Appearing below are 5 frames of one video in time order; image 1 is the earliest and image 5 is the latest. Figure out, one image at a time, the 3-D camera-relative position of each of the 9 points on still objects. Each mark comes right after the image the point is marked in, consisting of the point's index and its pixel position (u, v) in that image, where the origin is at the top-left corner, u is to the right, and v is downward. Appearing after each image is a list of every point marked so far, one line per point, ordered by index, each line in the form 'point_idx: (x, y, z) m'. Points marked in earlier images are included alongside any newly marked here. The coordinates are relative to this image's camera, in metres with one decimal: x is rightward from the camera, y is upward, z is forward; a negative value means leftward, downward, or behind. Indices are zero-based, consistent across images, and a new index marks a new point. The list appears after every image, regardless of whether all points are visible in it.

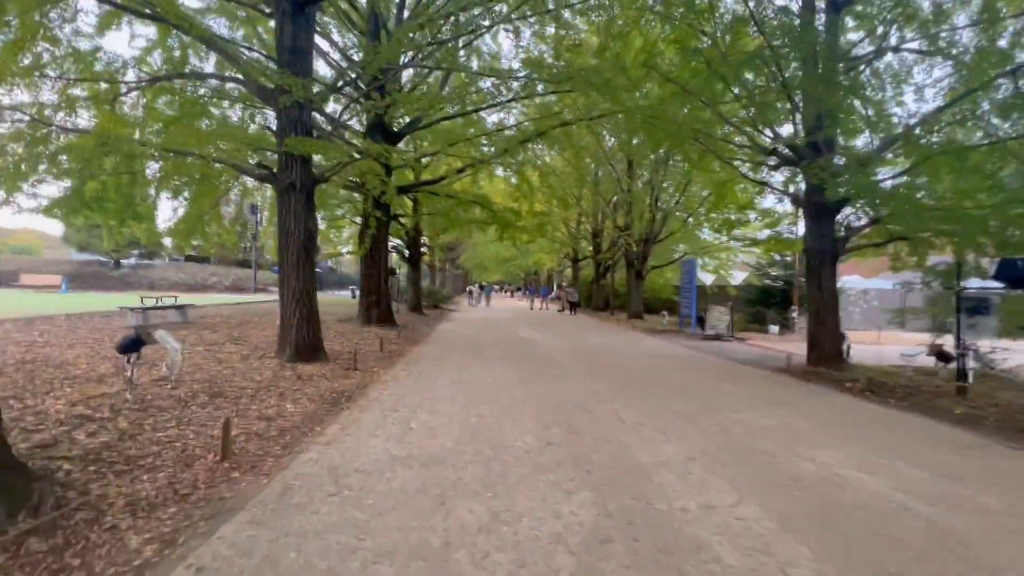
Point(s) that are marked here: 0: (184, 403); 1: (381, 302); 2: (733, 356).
0: (-4.5, -1.6, +6.5) m
1: (-5.1, -0.5, +18.2) m
2: (+7.0, -2.2, +15.0) m
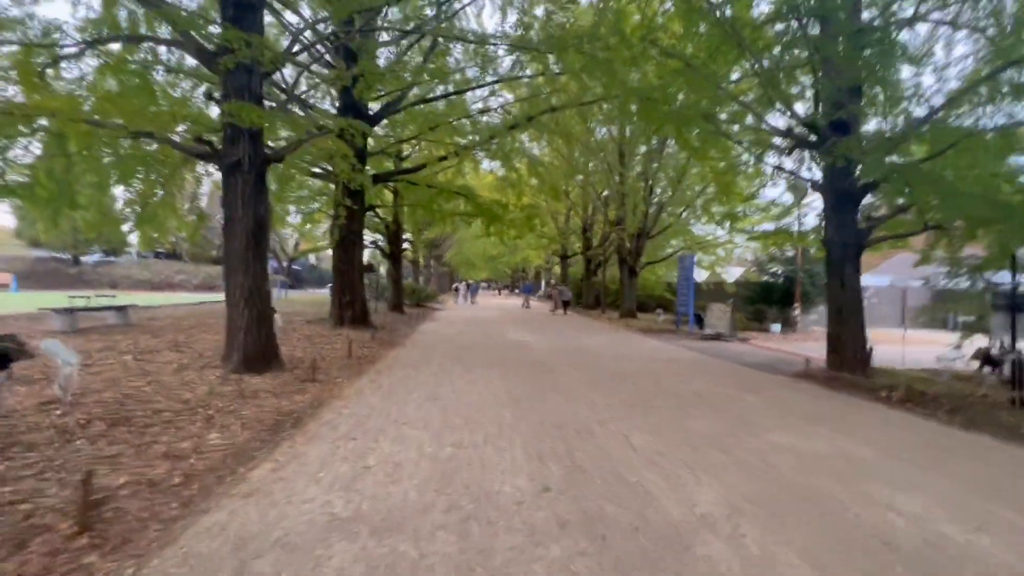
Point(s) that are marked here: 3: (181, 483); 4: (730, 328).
0: (-4.7, -1.6, +5.0) m
1: (-5.5, -0.4, +16.6) m
2: (+6.6, -2.1, +13.7) m
3: (-3.0, -1.8, +4.3) m
4: (+8.5, -1.6, +18.4) m
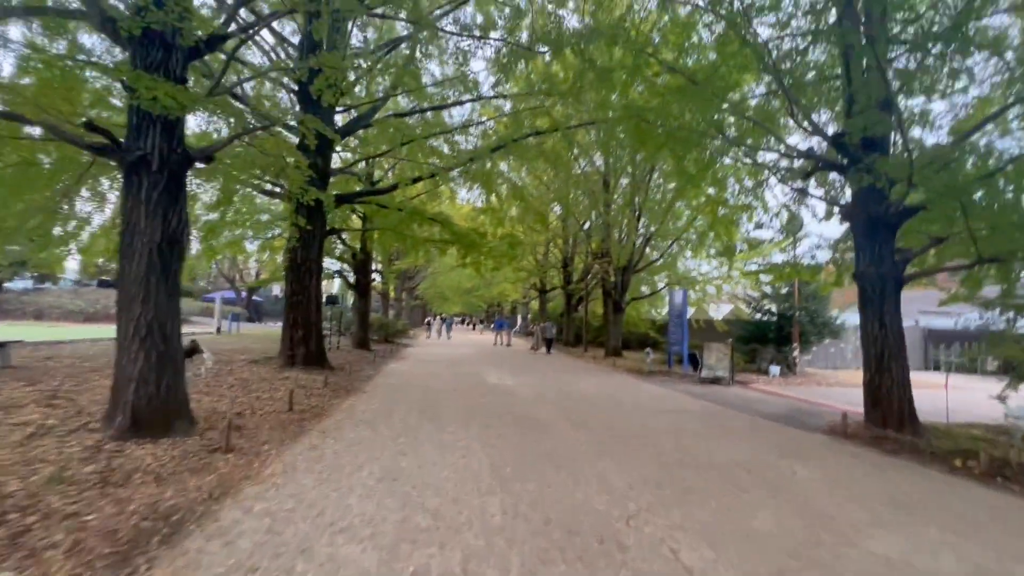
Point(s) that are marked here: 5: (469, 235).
0: (-4.7, -1.8, +2.7) m
1: (-6.1, -1.5, +14.3) m
2: (+6.1, -3.1, +12.0) m
3: (-3.0, -2.0, +2.1) m
4: (+7.7, -2.9, +16.7) m
5: (-1.7, +2.1, +18.8) m
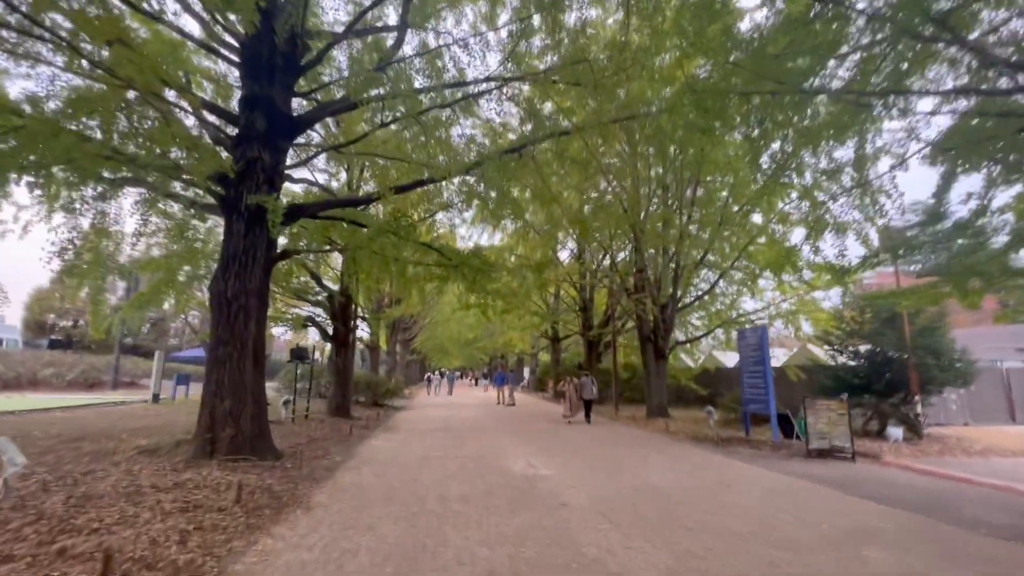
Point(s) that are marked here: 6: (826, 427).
0: (-3.9, -1.4, -2.1) m
1: (-5.4, -2.4, +9.5) m
2: (+6.9, -3.4, +7.1) m
3: (-2.3, -1.5, -2.6) m
4: (+8.5, -3.8, +11.8) m
5: (-1.1, +0.8, +14.4) m
6: (+8.0, -3.6, +12.1) m
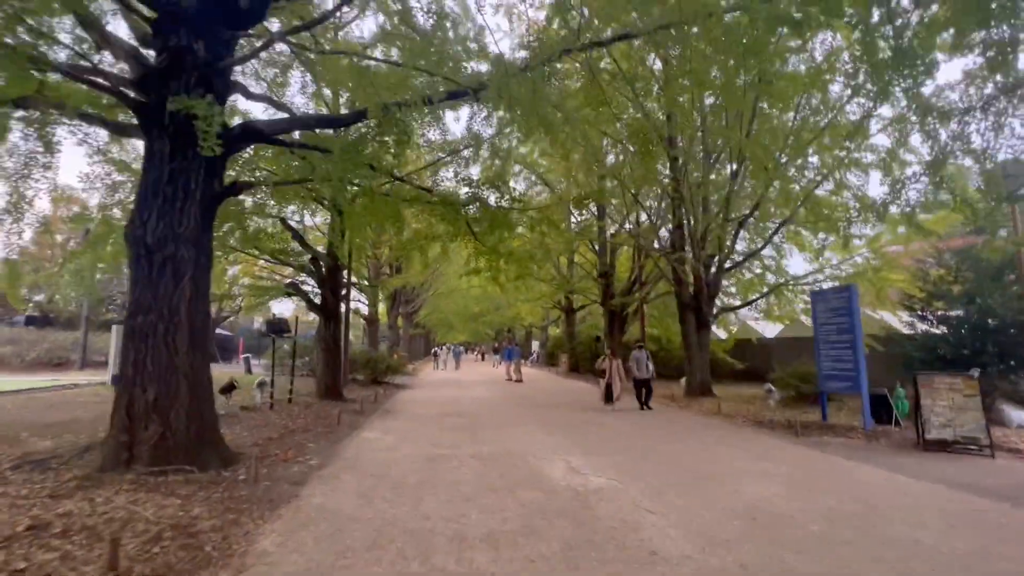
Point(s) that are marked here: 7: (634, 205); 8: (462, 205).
0: (-3.5, -1.2, -4.8) m
1: (-4.9, -1.6, +6.8) m
2: (+7.4, -2.6, +4.3) m
3: (-1.8, -1.3, -5.4) m
4: (+9.1, -2.7, +9.1) m
5: (-0.5, +1.9, +11.5) m
6: (+8.6, -2.4, +9.3) m
7: (+4.9, +3.3, +19.2) m
8: (-1.2, +2.1, +11.6) m
